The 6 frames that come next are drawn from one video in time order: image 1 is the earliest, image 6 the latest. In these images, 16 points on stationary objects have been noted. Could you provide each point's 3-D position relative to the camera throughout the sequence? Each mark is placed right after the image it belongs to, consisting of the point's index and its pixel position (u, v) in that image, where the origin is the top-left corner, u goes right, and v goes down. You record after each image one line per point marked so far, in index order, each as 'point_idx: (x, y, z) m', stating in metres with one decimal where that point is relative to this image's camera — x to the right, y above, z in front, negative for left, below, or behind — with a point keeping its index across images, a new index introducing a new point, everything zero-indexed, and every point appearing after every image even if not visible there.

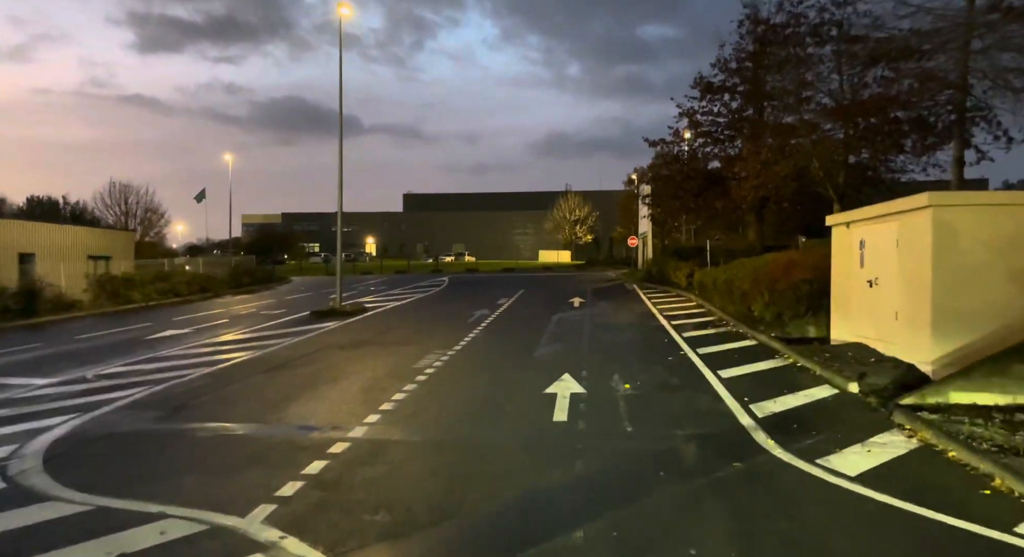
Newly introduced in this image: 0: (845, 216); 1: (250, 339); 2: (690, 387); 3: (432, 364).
0: (+6.5, +1.2, +12.5) m
1: (-6.3, -1.5, +15.3) m
2: (+2.8, -1.7, +10.1) m
3: (-1.6, -1.7, +12.4) m
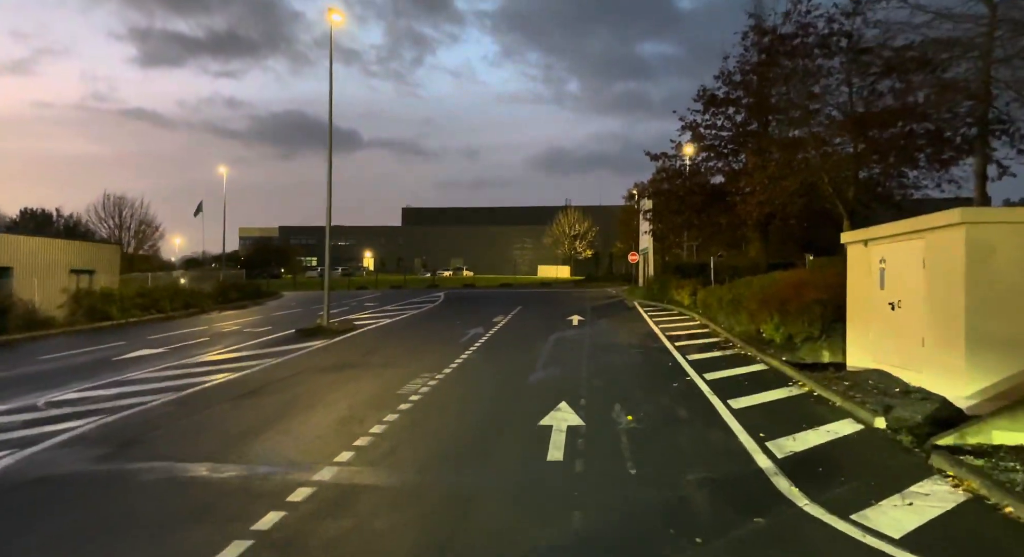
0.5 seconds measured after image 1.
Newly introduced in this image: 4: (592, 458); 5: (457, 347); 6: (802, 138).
0: (+6.4, +0.8, +11.7) m
1: (-6.4, -1.8, +14.4) m
2: (+2.7, -2.0, +9.2) m
3: (-1.7, -2.0, +11.5) m
4: (+1.0, -2.1, +7.6) m
5: (-1.5, -1.8, +17.1) m
6: (+9.1, +4.4, +20.0) m
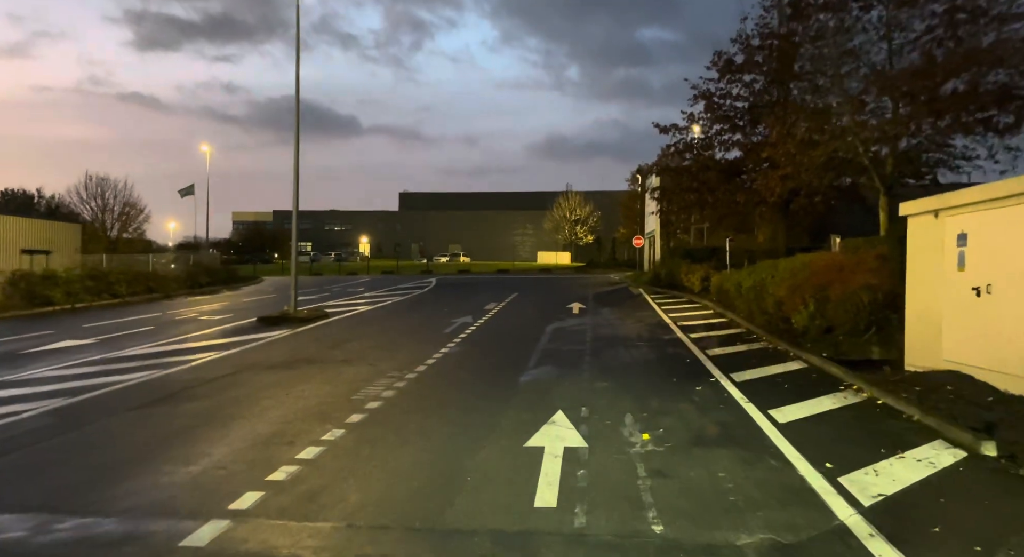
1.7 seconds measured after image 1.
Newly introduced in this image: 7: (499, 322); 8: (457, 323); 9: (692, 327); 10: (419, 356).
0: (+6.2, +1.1, +9.4) m
1: (-6.6, -1.4, +12.2) m
2: (+2.5, -1.8, +7.0) m
3: (-1.9, -1.7, +9.3) m
4: (+0.7, -1.9, +5.4) m
5: (-1.7, -1.4, +14.9) m
6: (+8.9, +4.8, +17.6) m
7: (-0.4, -1.2, +18.0) m
8: (-1.5, -1.2, +17.7) m
9: (+4.7, -1.3, +16.6) m
10: (-1.8, -1.5, +12.4) m
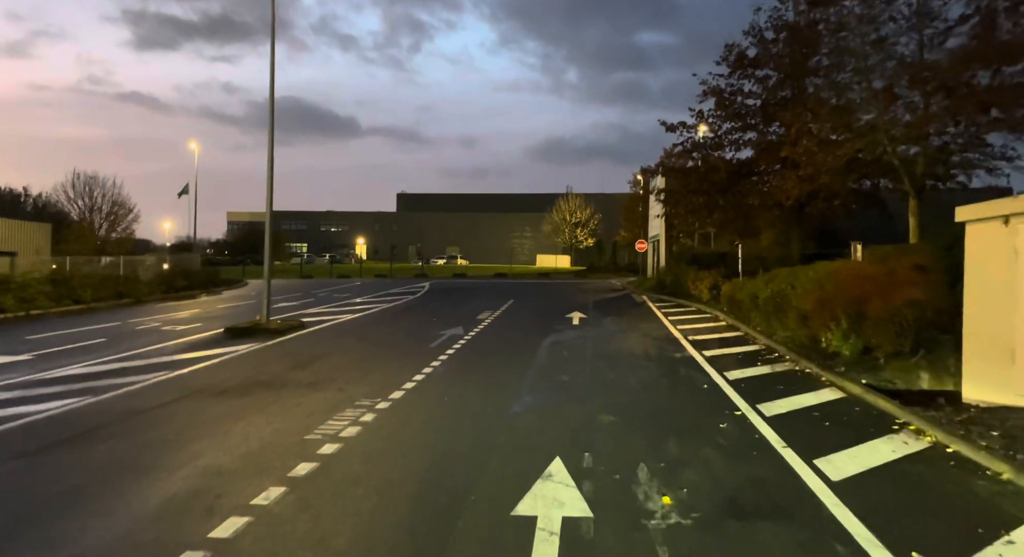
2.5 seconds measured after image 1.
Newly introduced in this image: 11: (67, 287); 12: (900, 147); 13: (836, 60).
0: (+6.1, +0.9, +7.9) m
1: (-6.8, -1.6, +10.6) m
2: (+2.3, -1.9, +5.4) m
3: (-2.1, -1.8, +7.8) m
4: (+0.6, -2.1, +3.8) m
5: (-1.8, -1.6, +13.3) m
6: (+8.8, +4.6, +16.1) m
7: (-0.5, -1.4, +16.4) m
8: (-1.7, -1.4, +16.2) m
9: (+4.5, -1.5, +15.1) m
10: (-1.9, -1.7, +10.9) m
11: (-13.2, -0.2, +19.1) m
12: (+9.8, +3.3, +16.2) m
13: (+8.6, +5.8, +17.0) m
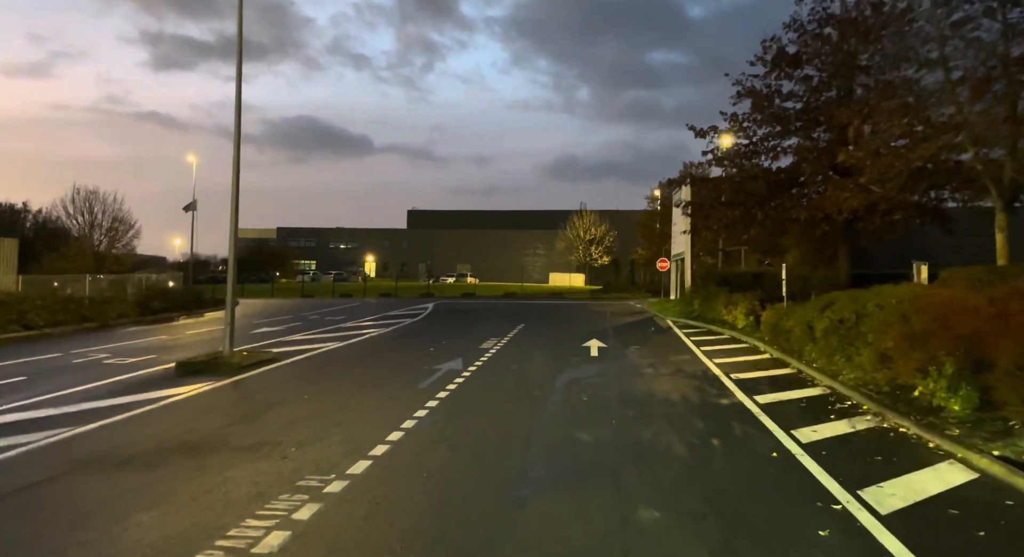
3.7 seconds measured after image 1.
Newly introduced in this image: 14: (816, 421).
0: (+6.1, +0.6, +5.3) m
1: (-6.7, -1.9, +8.2) m
2: (+2.3, -2.2, +2.9) m
3: (-2.1, -2.1, +5.3) m
4: (+0.5, -2.3, +1.3) m
5: (-1.7, -2.0, +10.8) m
6: (+9.0, +4.0, +13.6) m
7: (-0.4, -2.0, +13.9) m
8: (-1.5, -2.0, +13.7) m
9: (+4.7, -2.0, +12.5) m
10: (-1.9, -2.1, +8.4) m
11: (-13.0, -0.8, +16.8) m
12: (+10.0, +2.7, +13.7) m
13: (+8.9, +5.2, +14.5) m
14: (+4.4, -2.1, +9.3) m
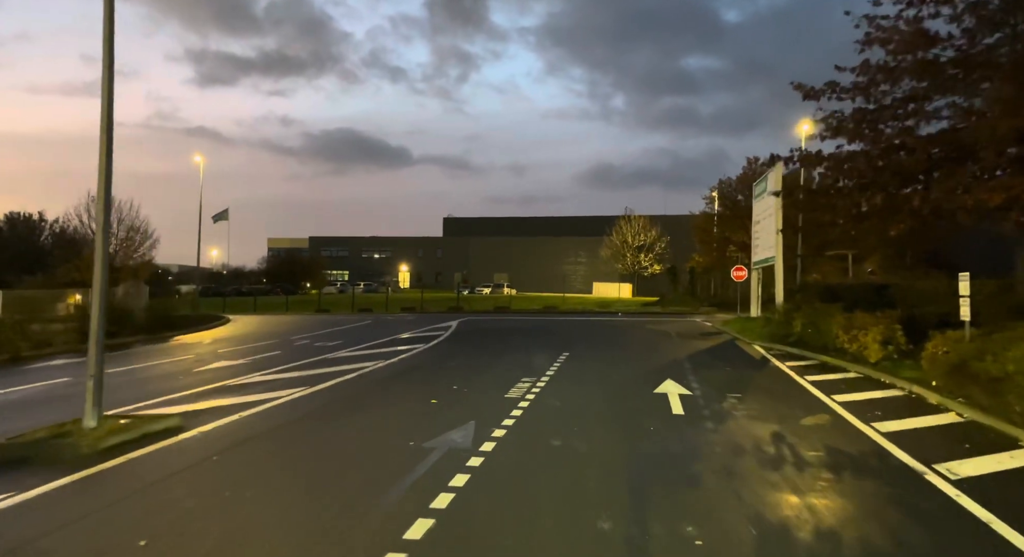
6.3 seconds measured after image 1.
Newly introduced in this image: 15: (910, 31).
0: (+6.1, +0.5, -0.4) m
1: (-6.5, -2.2, +3.3) m
2: (+2.1, -2.3, -2.6) m
3: (-2.0, -2.3, 0.0) m
4: (+0.3, -2.3, -4.1) m
5: (-1.4, -2.3, +5.6) m
6: (+9.4, +3.8, +7.7) m
7: (+0.2, -2.2, +8.6) m
8: (-1.0, -2.2, +8.4) m
9: (+5.1, -2.2, +6.8) m
10: (-1.7, -2.3, +3.1) m
11: (-12.2, -1.2, +12.3) m
12: (+10.5, +2.5, +7.7) m
13: (+9.4, +5.0, +8.7) m
14: (+4.7, -2.3, +3.7) m
15: (+9.1, +5.8, +14.7) m
